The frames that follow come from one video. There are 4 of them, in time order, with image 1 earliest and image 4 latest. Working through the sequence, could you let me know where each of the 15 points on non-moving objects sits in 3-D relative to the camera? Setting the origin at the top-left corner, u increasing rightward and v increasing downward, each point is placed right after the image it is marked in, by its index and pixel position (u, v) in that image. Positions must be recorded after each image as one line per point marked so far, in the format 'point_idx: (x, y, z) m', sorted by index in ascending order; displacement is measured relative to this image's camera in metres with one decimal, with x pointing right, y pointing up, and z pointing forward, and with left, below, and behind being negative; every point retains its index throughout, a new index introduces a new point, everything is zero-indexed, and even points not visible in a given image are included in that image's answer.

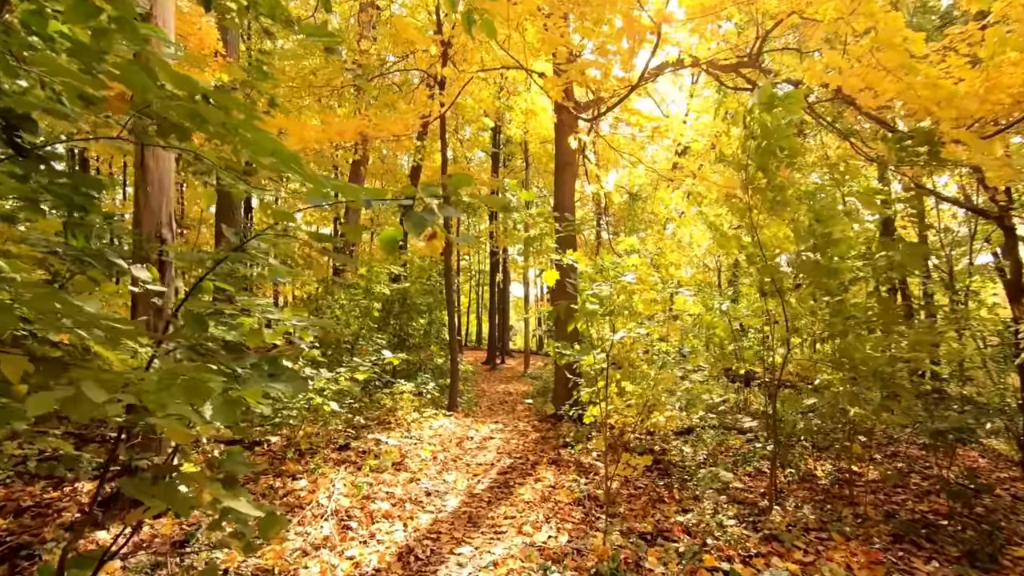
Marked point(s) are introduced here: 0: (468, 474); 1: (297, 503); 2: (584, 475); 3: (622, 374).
0: (-0.4, -1.7, +4.9) m
1: (-1.5, -1.5, +3.8) m
2: (+0.6, -1.7, +5.0) m
3: (+1.0, -0.8, +5.2) m
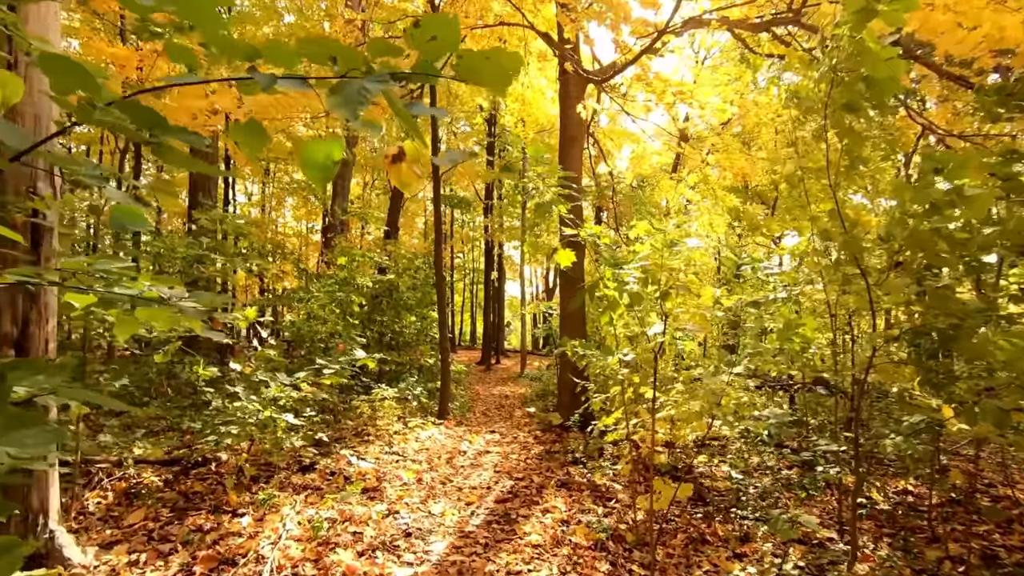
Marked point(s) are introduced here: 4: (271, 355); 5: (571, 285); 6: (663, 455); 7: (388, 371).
0: (-0.4, -1.6, +4.0) m
1: (-1.5, -1.4, +2.9) m
2: (+0.7, -1.6, +4.1) m
3: (+1.0, -0.7, +4.3) m
4: (-1.9, -0.5, +4.2) m
5: (+0.7, 0.0, +6.7) m
6: (+1.2, -1.4, +4.4) m
7: (-2.1, -1.4, +9.4) m
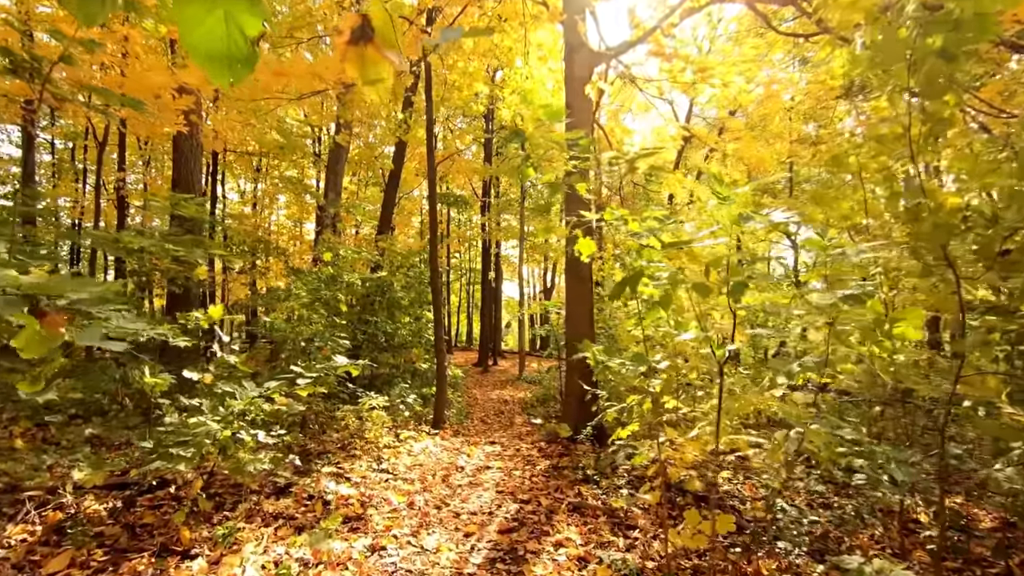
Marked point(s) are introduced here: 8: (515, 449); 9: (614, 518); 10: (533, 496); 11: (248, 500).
0: (-0.4, -1.5, +3.4) m
1: (-1.4, -1.4, +2.3) m
2: (+0.7, -1.6, +3.5) m
3: (+1.1, -0.7, +3.7) m
4: (-1.8, -0.5, +3.6) m
5: (+0.7, 0.0, +6.2) m
6: (+1.3, -1.3, +3.9) m
7: (-2.1, -1.4, +8.9) m
8: (0.0, -1.7, +5.7) m
9: (+0.7, -1.6, +3.7) m
10: (+0.2, -1.6, +4.1) m
11: (-1.6, -1.3, +3.4) m
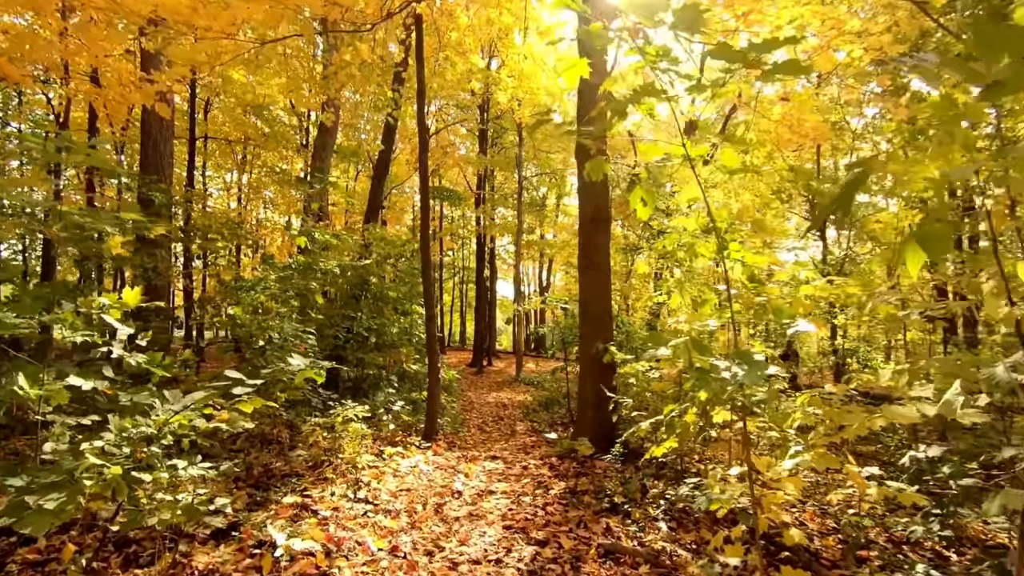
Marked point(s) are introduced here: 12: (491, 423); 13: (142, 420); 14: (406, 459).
0: (-0.3, -1.4, +2.6) m
1: (-1.3, -1.3, +1.4) m
2: (+0.8, -1.5, +2.7) m
3: (+1.1, -0.6, +2.9) m
4: (-1.7, -0.4, +2.7) m
5: (+0.8, +0.2, +5.3) m
6: (+1.3, -1.2, +3.0) m
7: (-2.1, -1.3, +8.0) m
8: (+0.1, -1.6, +4.8) m
9: (+0.8, -1.5, +2.8) m
10: (+0.2, -1.5, +3.3) m
11: (-1.6, -1.2, +2.5) m
12: (-0.3, -2.0, +8.0) m
13: (-1.7, -0.6, +2.5) m
14: (-0.9, -1.4, +4.6) m
